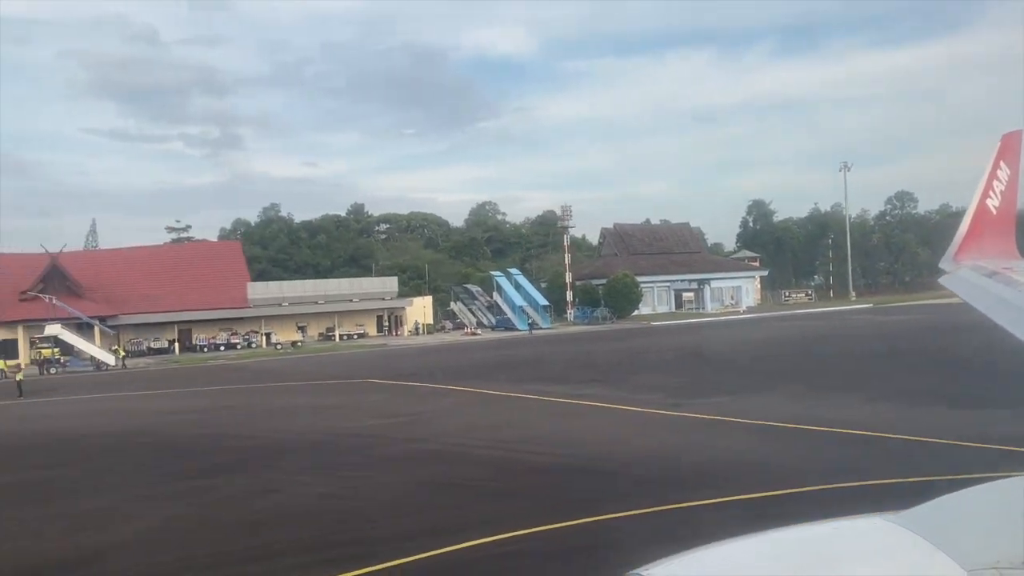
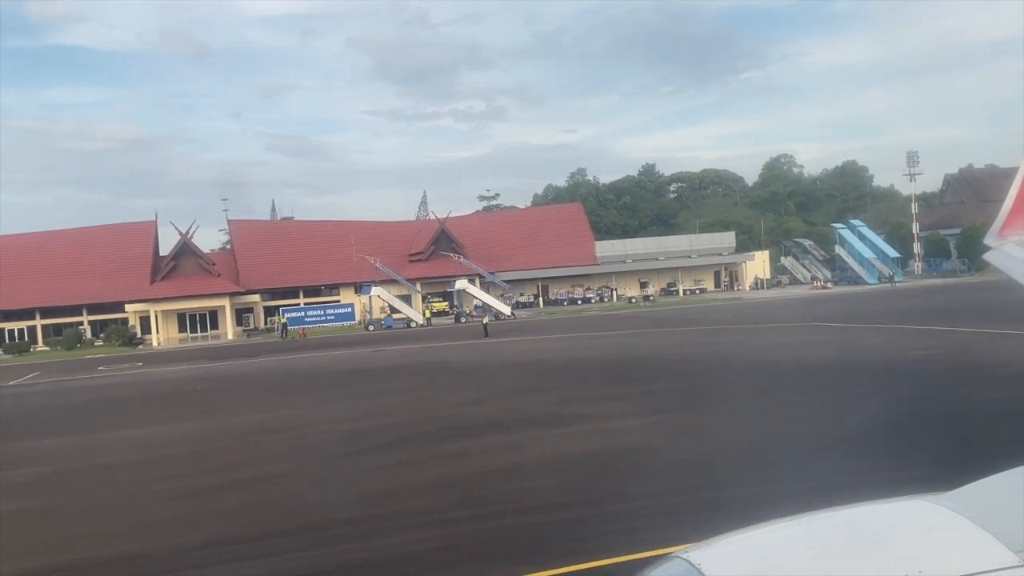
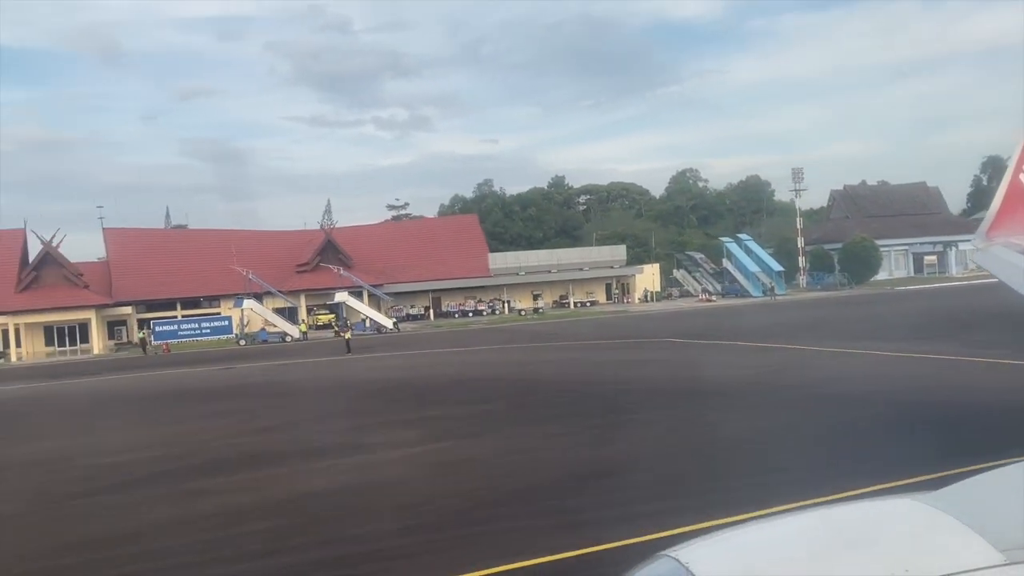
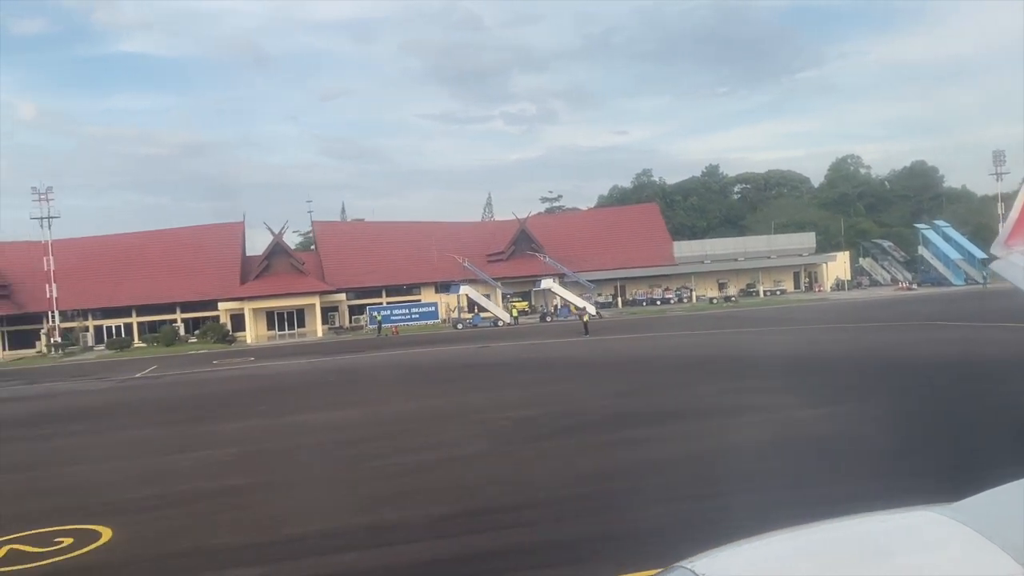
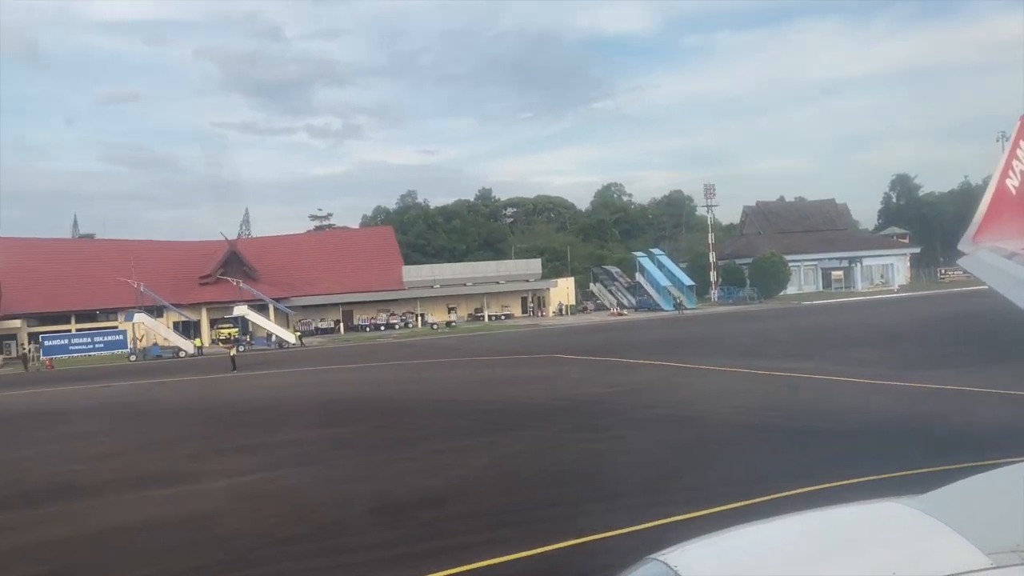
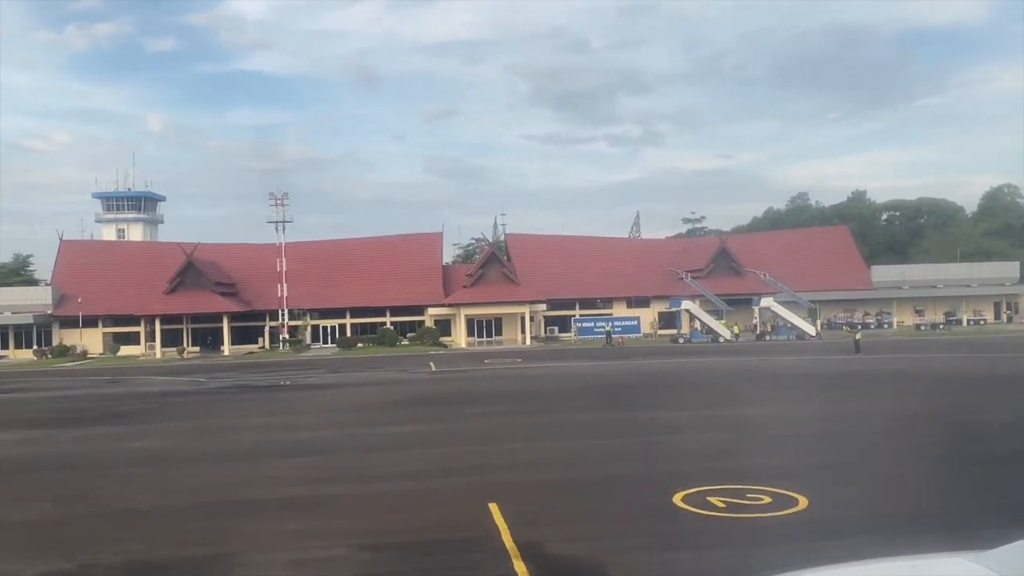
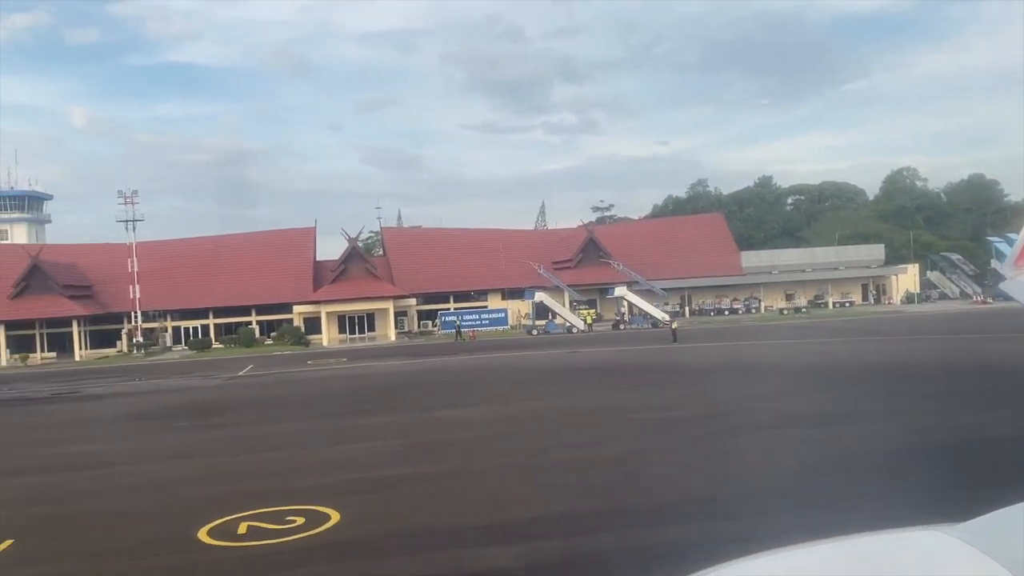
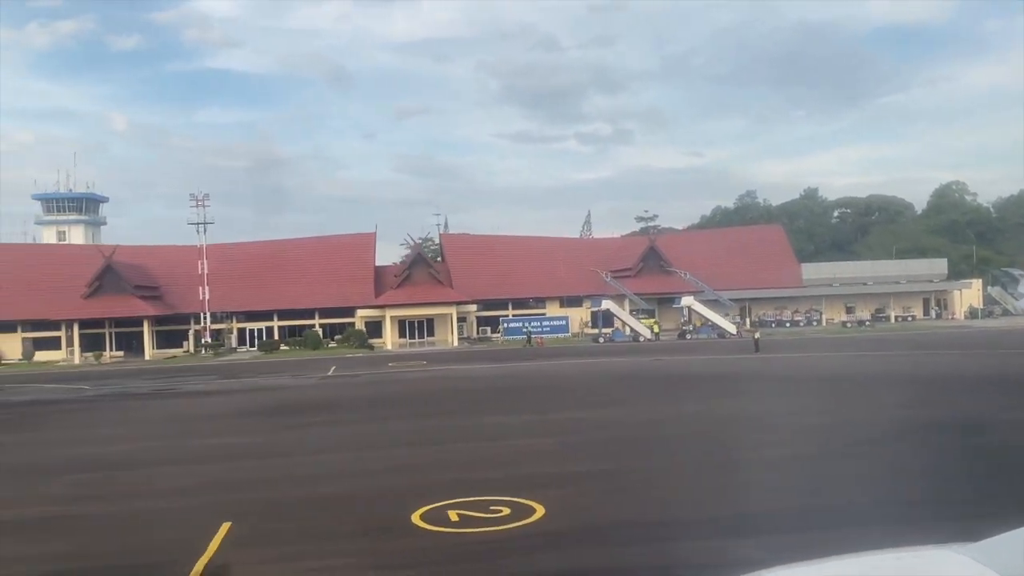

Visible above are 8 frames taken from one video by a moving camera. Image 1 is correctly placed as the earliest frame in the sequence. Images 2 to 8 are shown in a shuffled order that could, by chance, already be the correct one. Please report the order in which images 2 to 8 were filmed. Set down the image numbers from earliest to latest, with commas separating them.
5, 3, 2, 4, 7, 8, 6
